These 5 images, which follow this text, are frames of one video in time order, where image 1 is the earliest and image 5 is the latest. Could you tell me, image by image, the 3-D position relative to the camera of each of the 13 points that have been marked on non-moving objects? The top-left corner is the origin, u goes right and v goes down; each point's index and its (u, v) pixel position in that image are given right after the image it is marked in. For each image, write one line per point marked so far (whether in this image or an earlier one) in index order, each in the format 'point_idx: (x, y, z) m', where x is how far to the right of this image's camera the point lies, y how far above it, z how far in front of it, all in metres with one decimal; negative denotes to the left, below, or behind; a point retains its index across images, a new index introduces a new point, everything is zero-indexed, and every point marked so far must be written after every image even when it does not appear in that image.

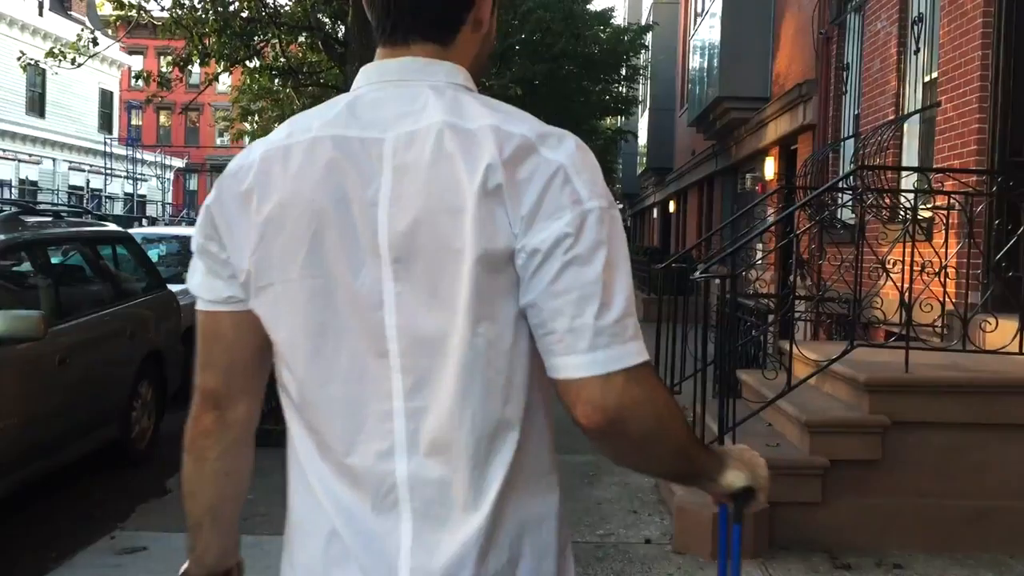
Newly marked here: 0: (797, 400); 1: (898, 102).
0: (+1.5, -0.6, +5.0) m
1: (+3.1, +1.5, +7.8) m
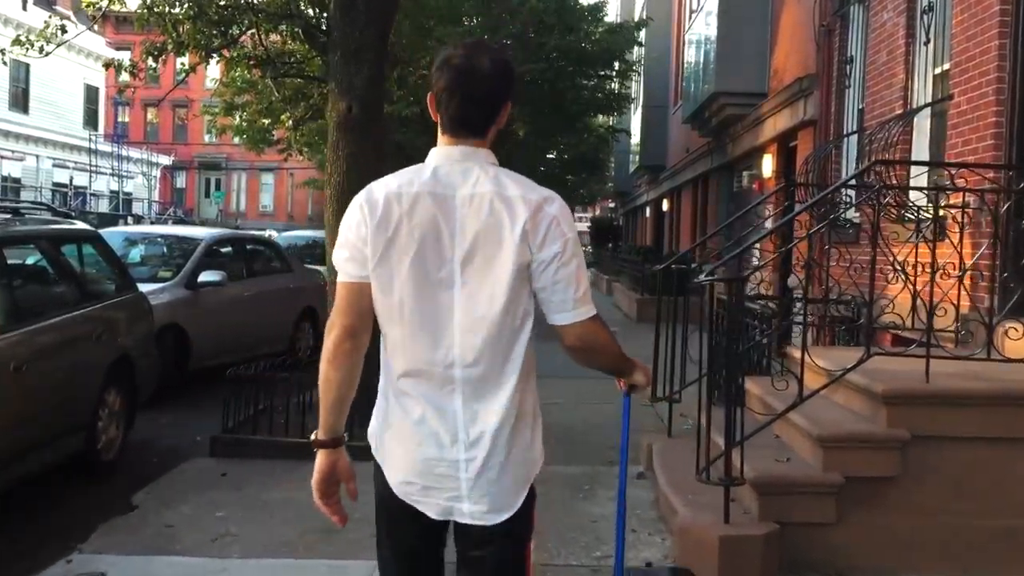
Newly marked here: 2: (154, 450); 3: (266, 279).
0: (+1.4, -0.6, +4.7) m
1: (+3.1, +1.5, +7.4) m
2: (-2.6, -1.2, +7.0) m
3: (-2.7, +0.1, +10.5) m
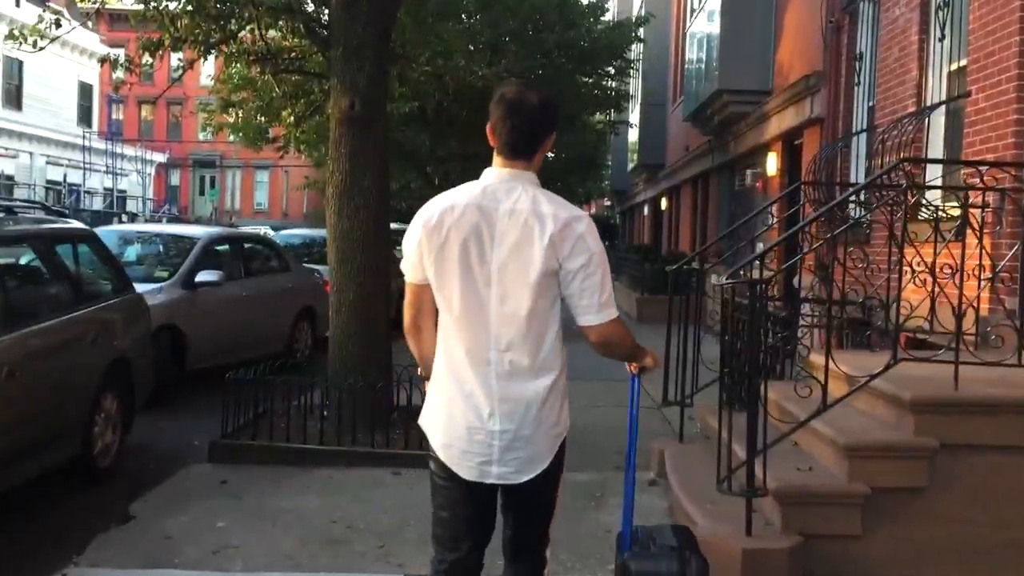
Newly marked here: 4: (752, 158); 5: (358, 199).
0: (+1.5, -0.6, +4.5) m
1: (+3.1, +1.5, +7.3) m
2: (-2.5, -1.2, +6.8) m
3: (-2.6, +0.1, +10.3) m
4: (+3.5, +1.9, +13.9) m
5: (-1.1, +0.6, +6.9) m
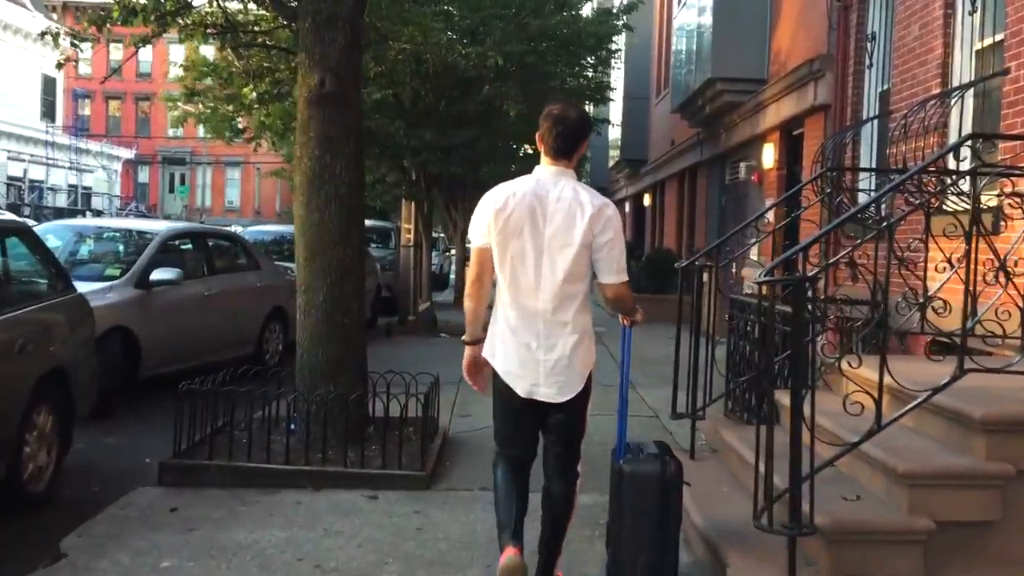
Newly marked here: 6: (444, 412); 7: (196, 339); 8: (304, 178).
0: (+1.5, -0.6, +3.8) m
1: (+3.0, +1.5, +6.7) m
2: (-2.6, -1.2, +6.1) m
3: (-2.8, +0.1, +9.6) m
4: (+3.2, +1.9, +13.2) m
5: (-1.2, +0.6, +6.2) m
6: (-0.5, -1.0, +7.6) m
7: (-2.9, -0.5, +8.8) m
8: (-1.3, +0.7, +6.2) m
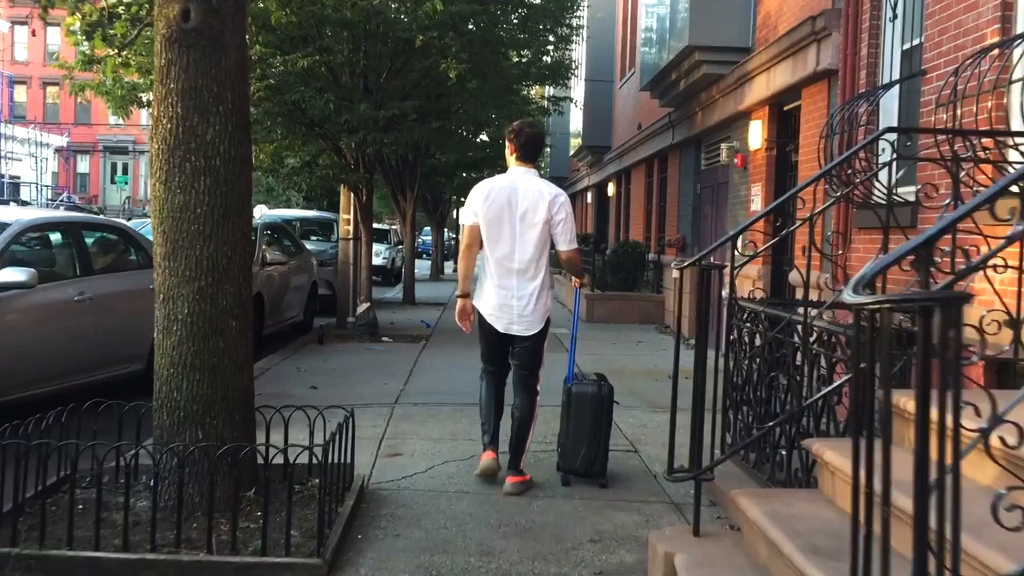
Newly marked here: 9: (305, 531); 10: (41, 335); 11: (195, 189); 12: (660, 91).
0: (+1.3, -0.7, +2.3) m
1: (+2.7, +1.5, +5.2) m
2: (-2.9, -1.2, +4.4) m
3: (-3.3, +0.1, +7.8) m
4: (+2.6, +1.9, +11.8) m
5: (-1.5, +0.6, +4.5) m
6: (-0.9, -1.0, +6.0) m
7: (-3.3, -0.5, +7.0) m
8: (-1.6, +0.7, +4.5) m
9: (-0.9, -1.1, +4.3) m
10: (-3.3, -0.3, +6.9) m
11: (-1.5, +0.5, +4.5) m
12: (+2.1, +2.7, +13.1) m
